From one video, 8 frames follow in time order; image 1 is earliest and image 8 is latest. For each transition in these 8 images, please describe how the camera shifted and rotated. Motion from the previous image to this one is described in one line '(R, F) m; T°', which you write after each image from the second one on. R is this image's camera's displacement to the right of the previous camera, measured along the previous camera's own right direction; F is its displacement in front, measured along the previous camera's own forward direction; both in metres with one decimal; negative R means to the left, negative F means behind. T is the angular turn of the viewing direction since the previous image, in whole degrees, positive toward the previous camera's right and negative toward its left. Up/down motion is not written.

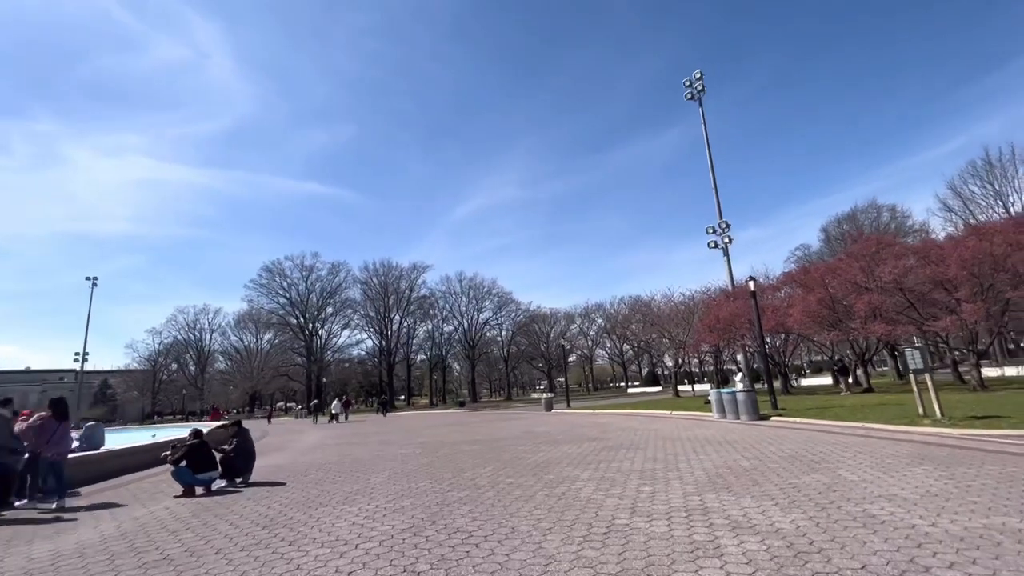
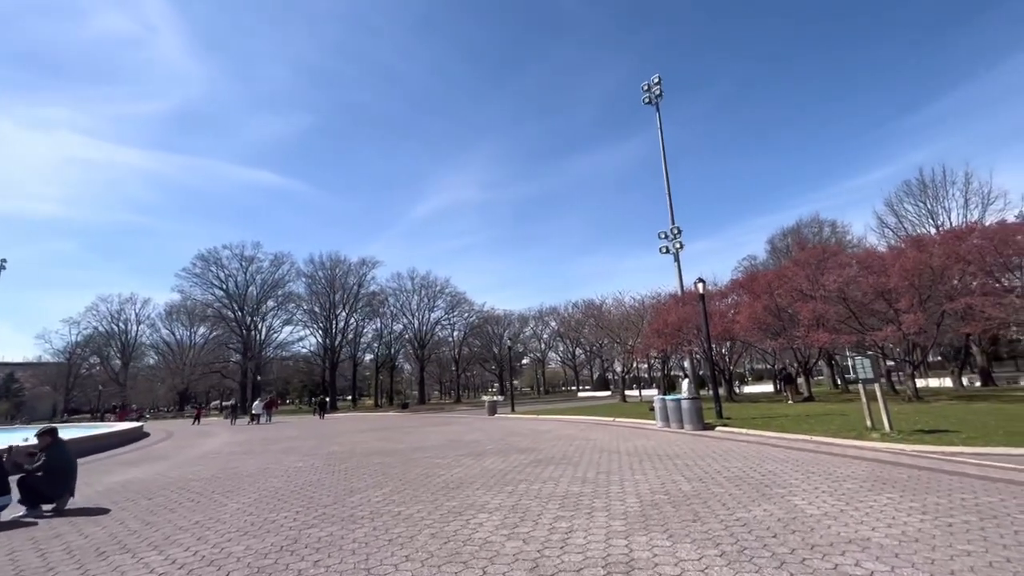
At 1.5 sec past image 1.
(+0.9, +1.8) m; +5°
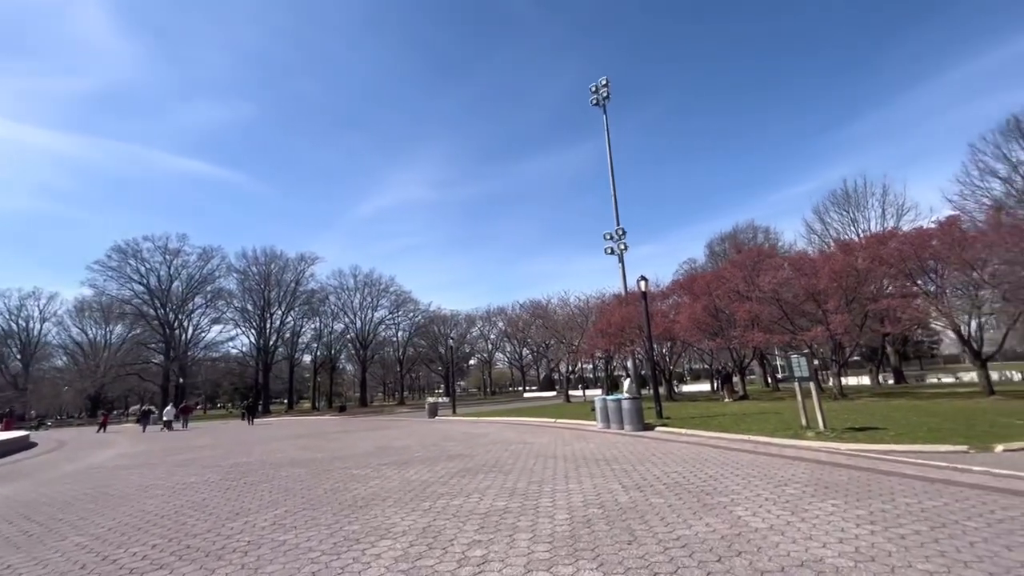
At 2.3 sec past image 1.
(+0.4, +1.0) m; +6°
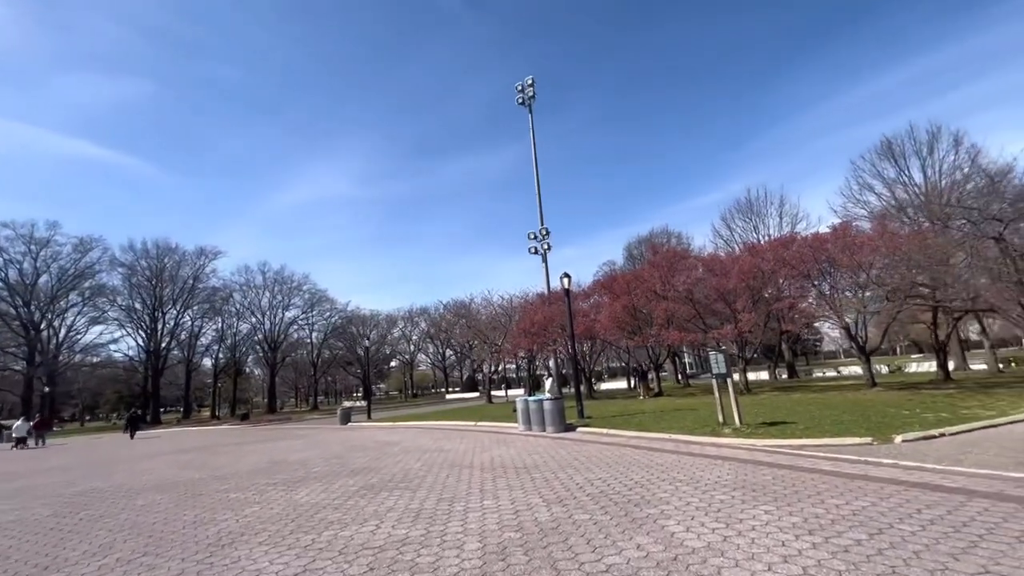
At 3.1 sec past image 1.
(+0.2, +1.0) m; +9°
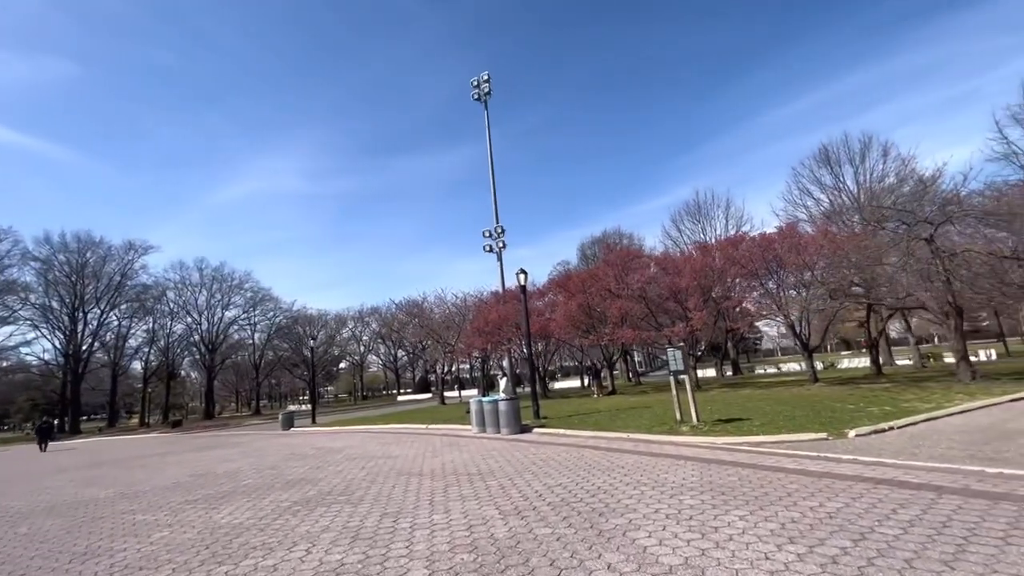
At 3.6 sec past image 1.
(0.0, +0.7) m; +5°
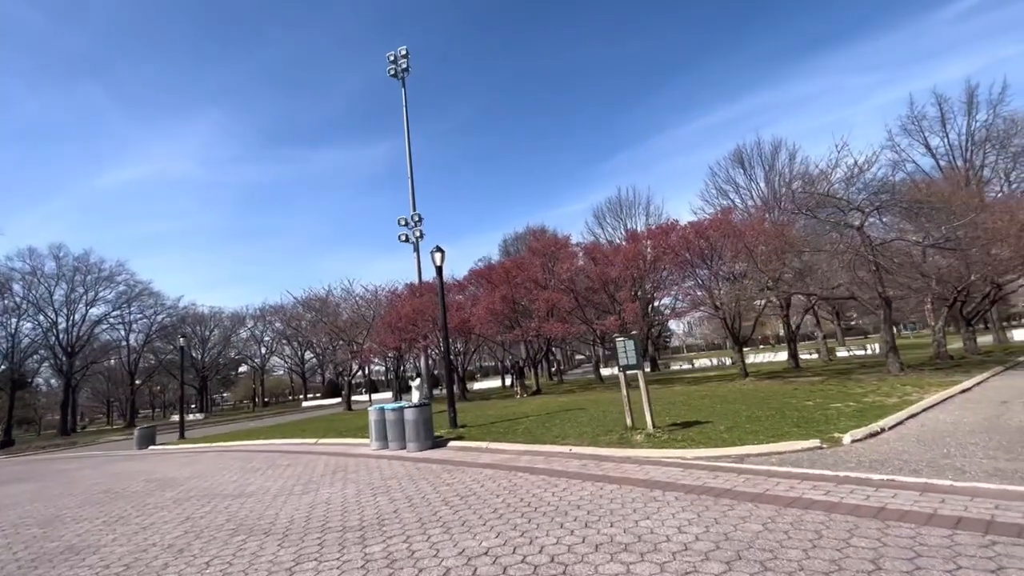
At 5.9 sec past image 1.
(+0.2, +3.2) m; +9°
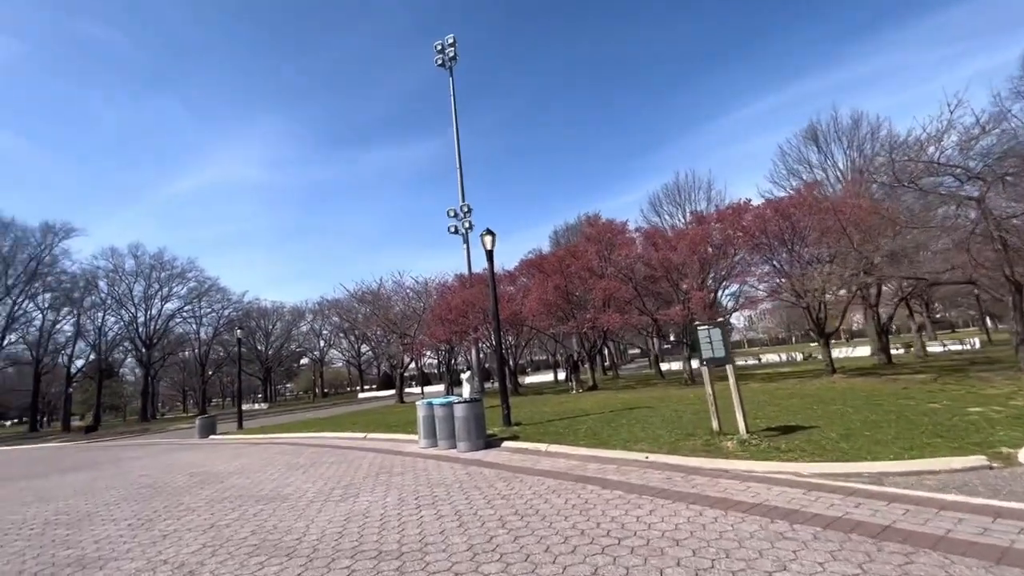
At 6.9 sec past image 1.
(-0.3, +1.4) m; -6°
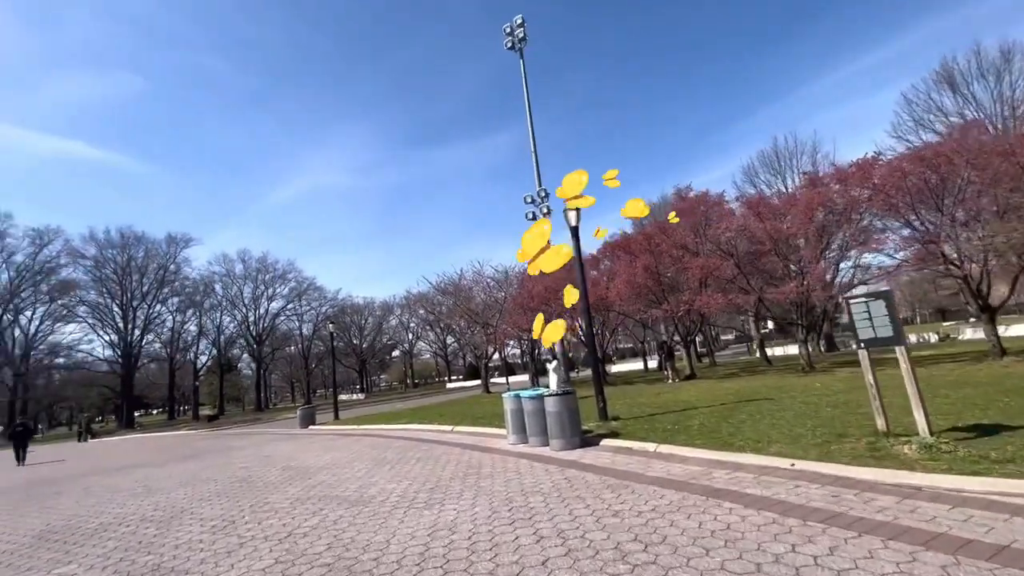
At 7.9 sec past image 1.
(-0.3, +1.3) m; -9°
